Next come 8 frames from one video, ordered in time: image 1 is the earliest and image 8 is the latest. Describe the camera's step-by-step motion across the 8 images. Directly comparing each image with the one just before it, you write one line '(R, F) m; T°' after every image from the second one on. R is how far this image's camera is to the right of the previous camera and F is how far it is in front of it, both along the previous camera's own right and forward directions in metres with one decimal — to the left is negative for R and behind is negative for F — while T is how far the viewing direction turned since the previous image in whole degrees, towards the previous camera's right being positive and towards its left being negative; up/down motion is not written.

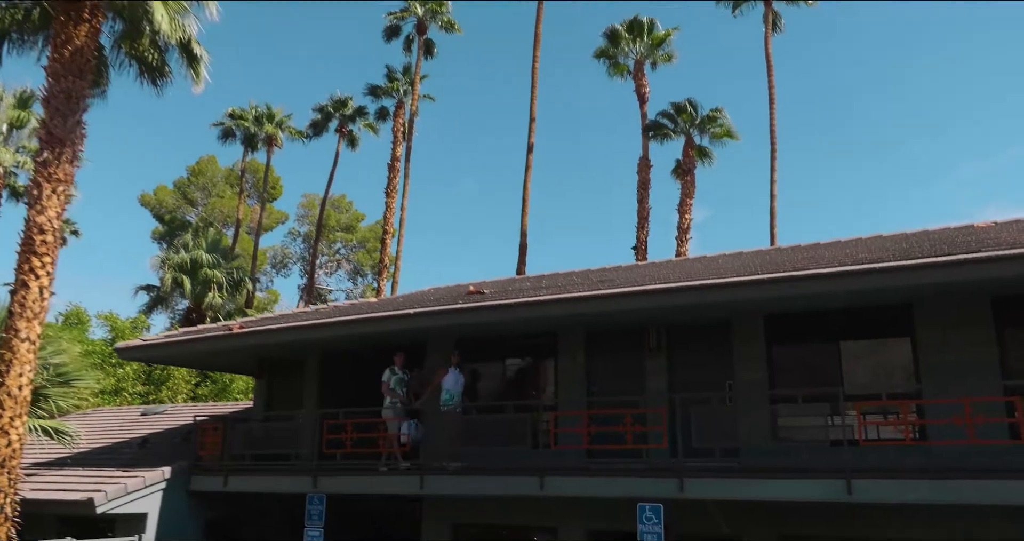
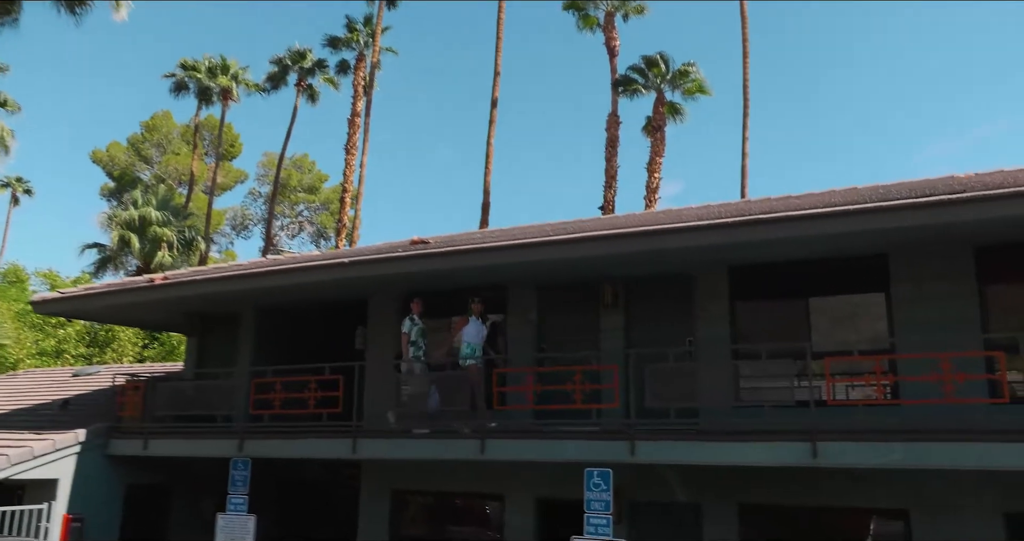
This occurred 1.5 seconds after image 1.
(+0.4, +0.9) m; +2°
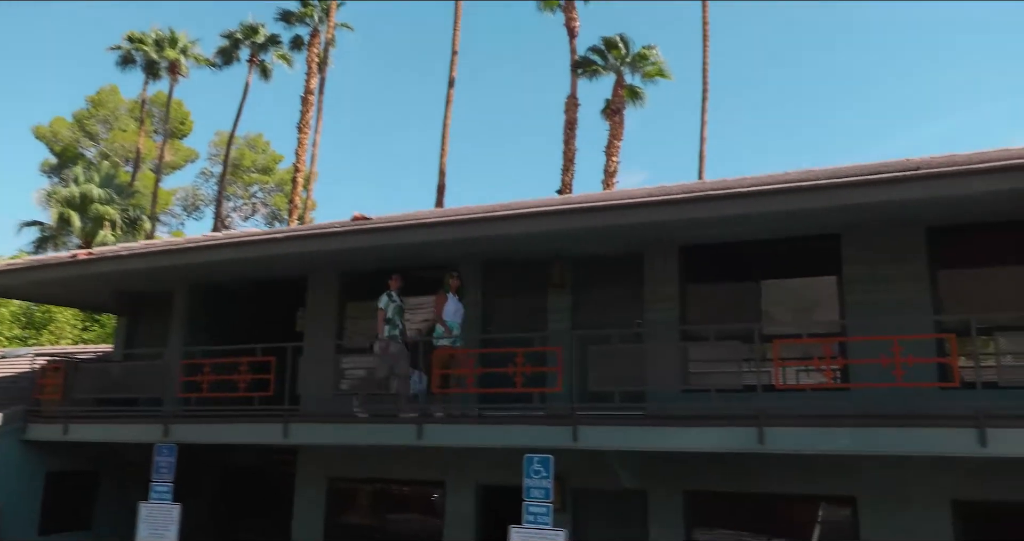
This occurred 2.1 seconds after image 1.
(+0.3, +0.4) m; +3°
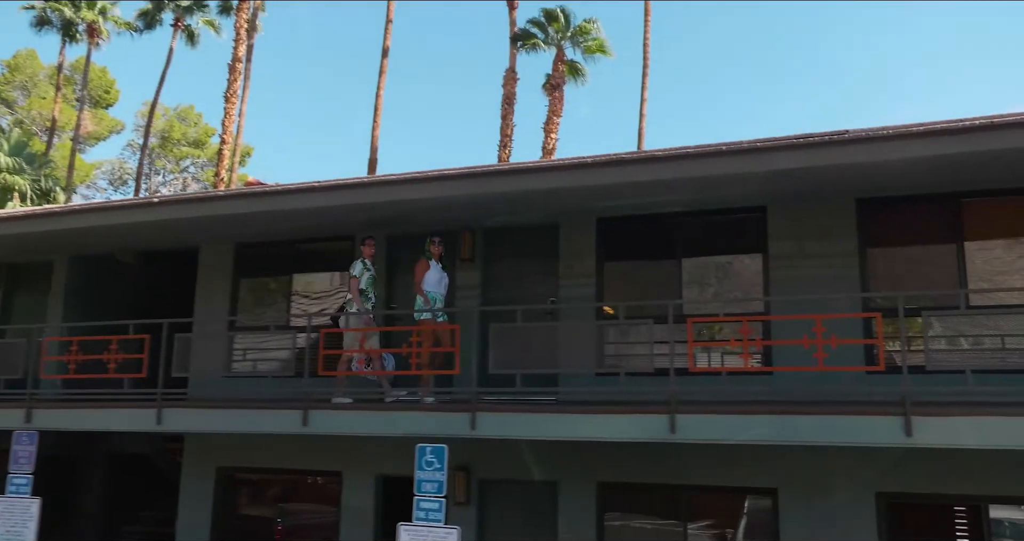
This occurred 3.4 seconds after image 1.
(+0.5, +0.8) m; +3°
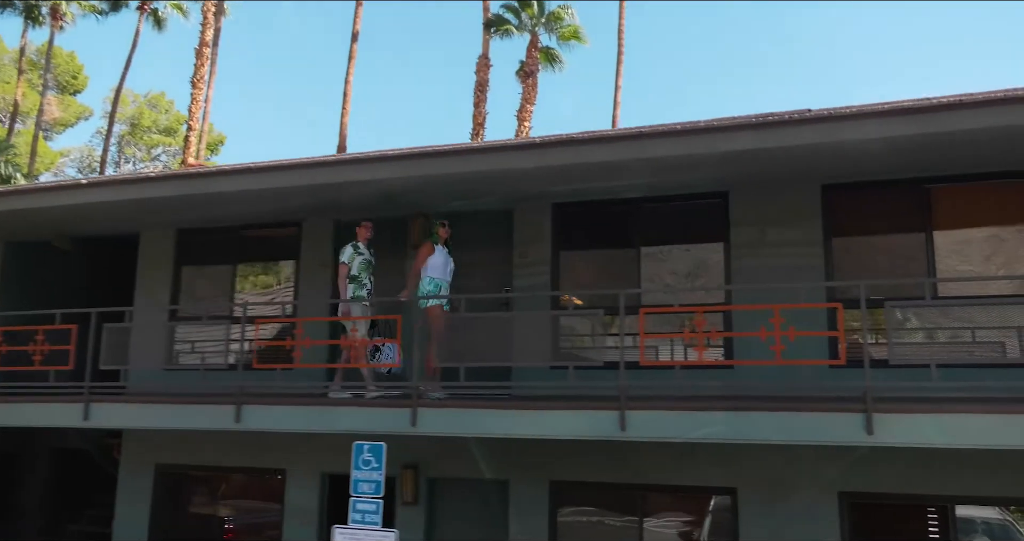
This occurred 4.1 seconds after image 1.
(-0.2, +0.5) m; -10°
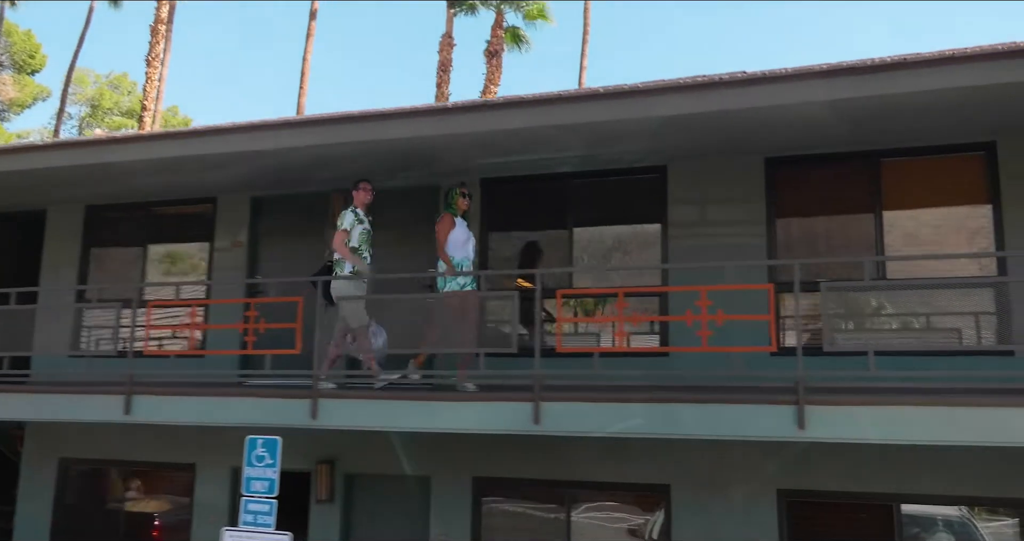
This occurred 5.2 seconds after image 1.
(+0.6, +0.6) m; +1°
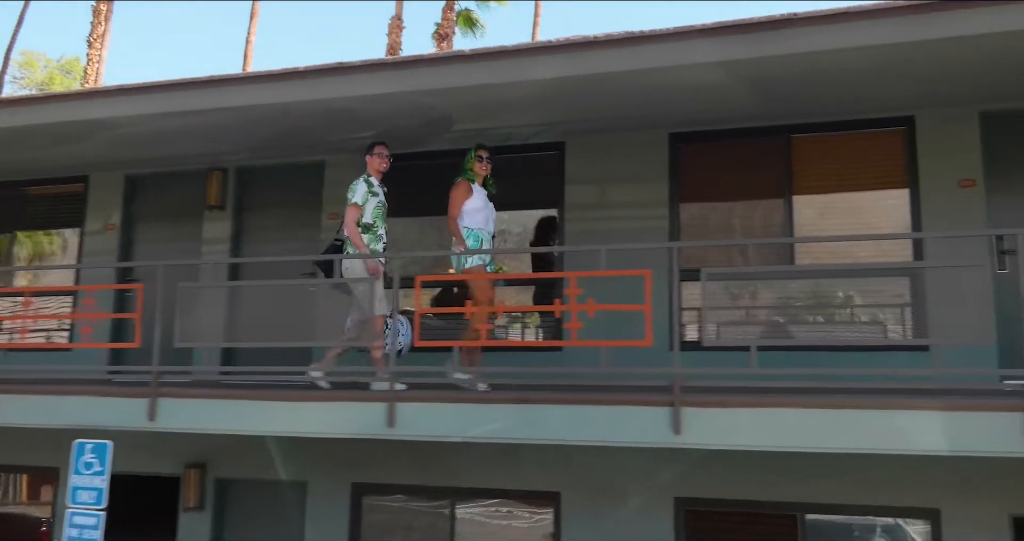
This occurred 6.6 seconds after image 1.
(+0.9, +0.6) m; +1°
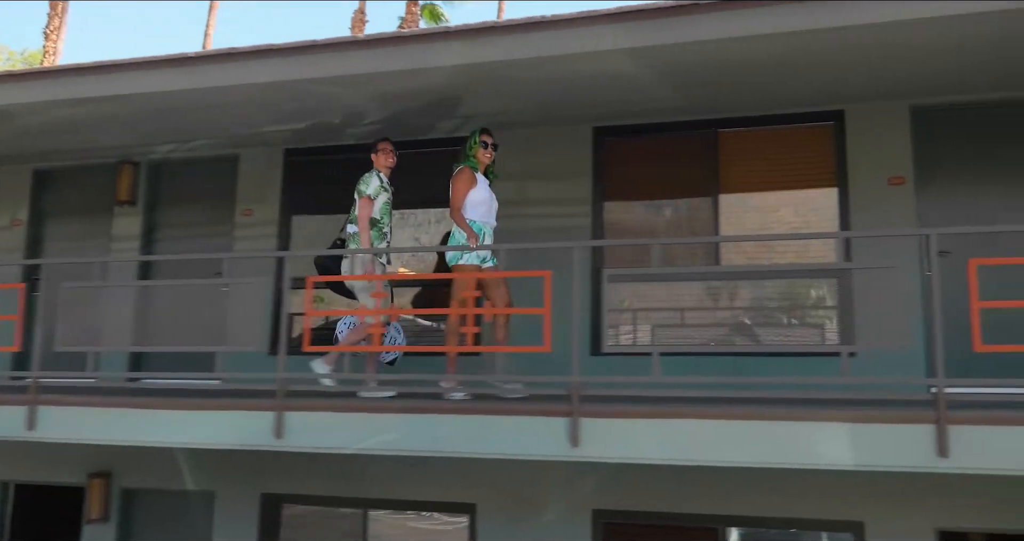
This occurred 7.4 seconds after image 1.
(+0.5, +0.3) m; +1°
